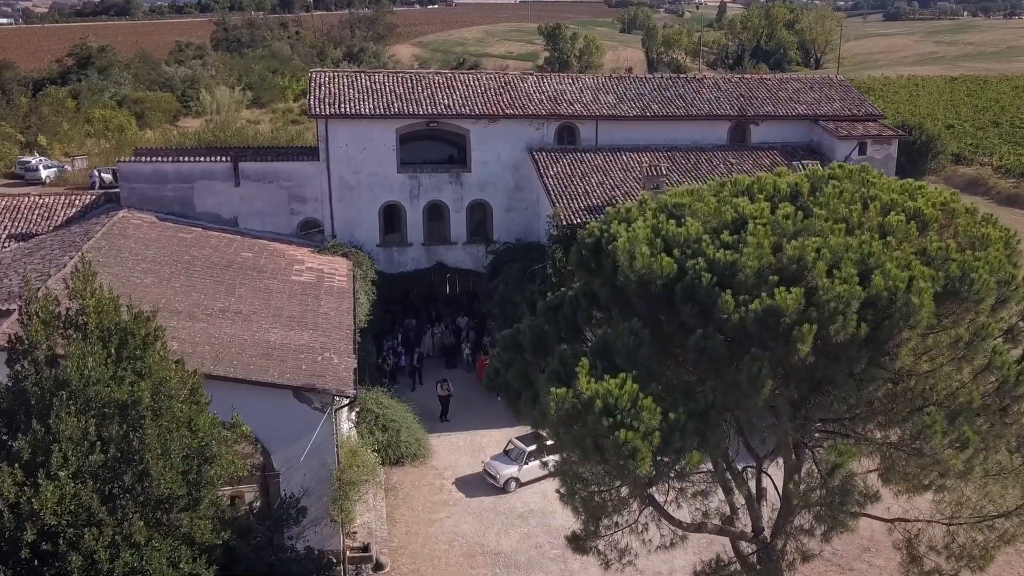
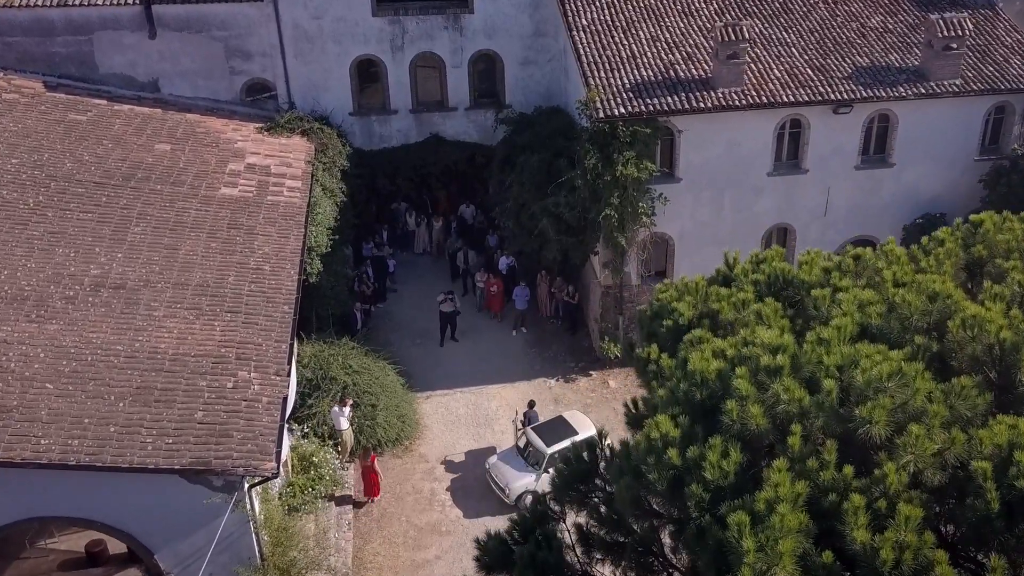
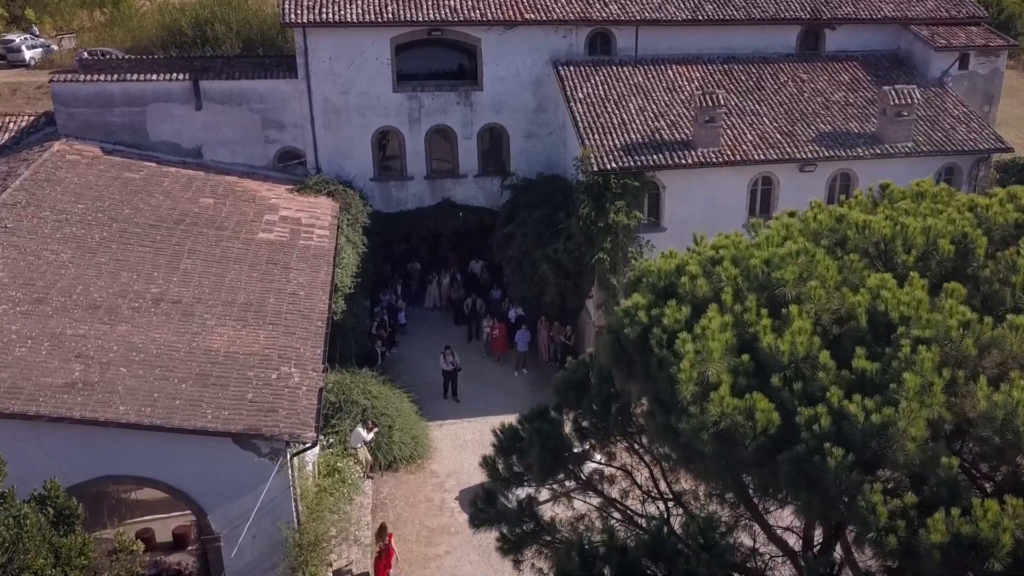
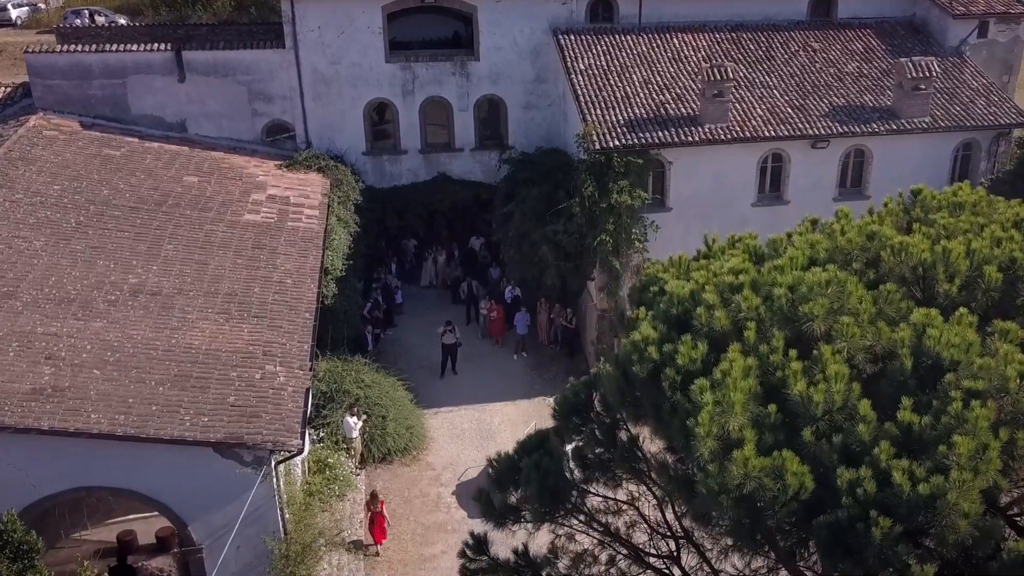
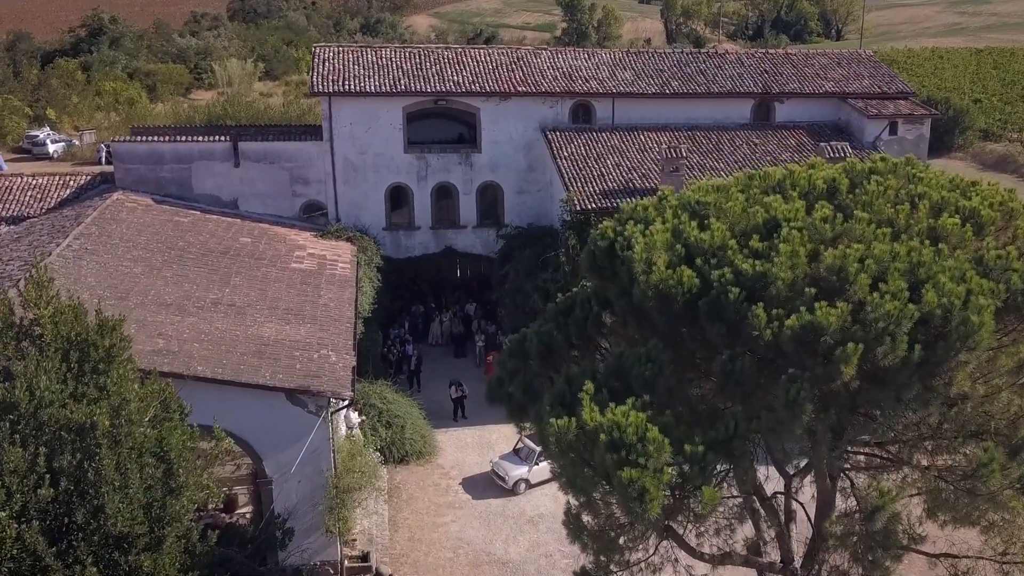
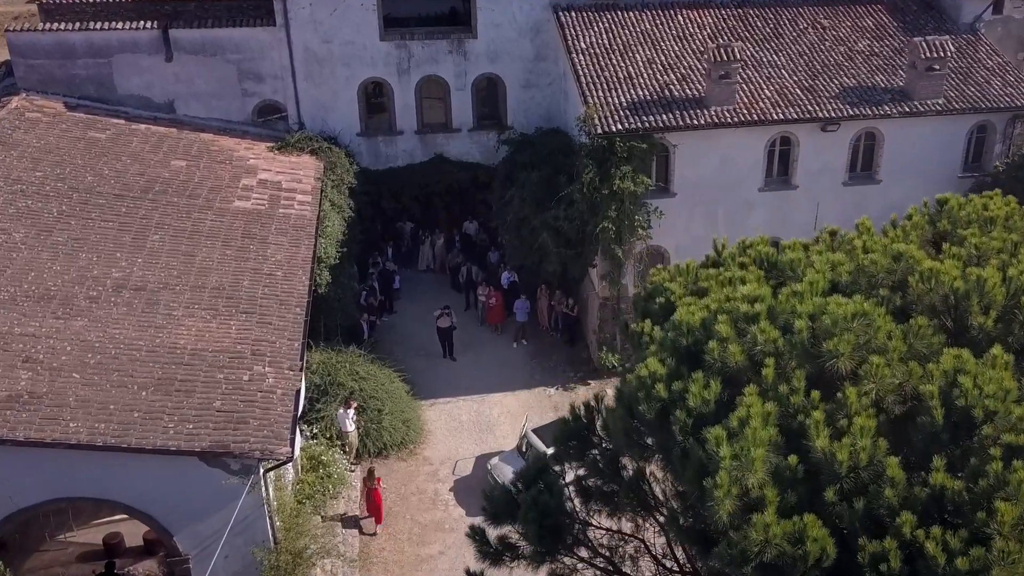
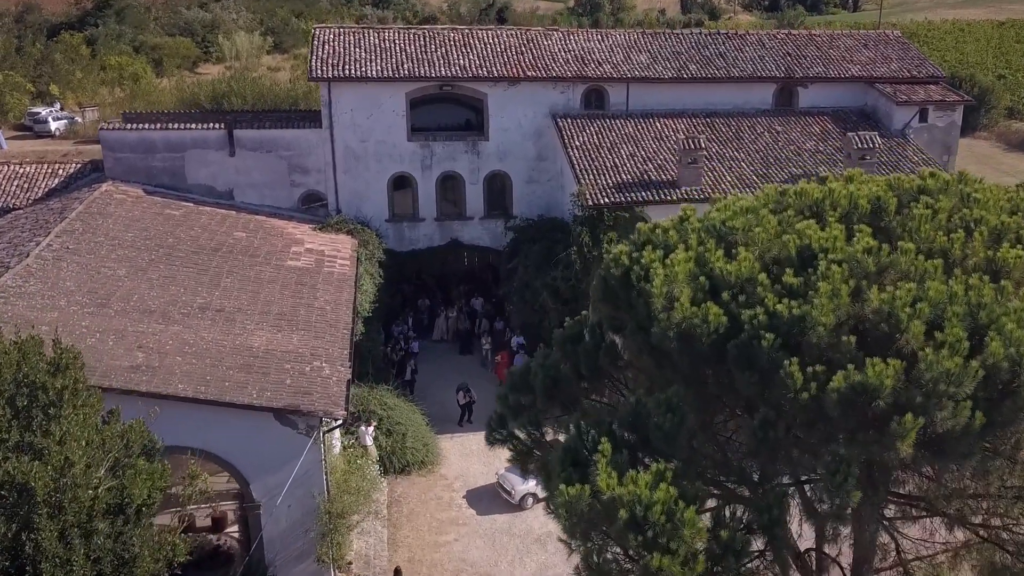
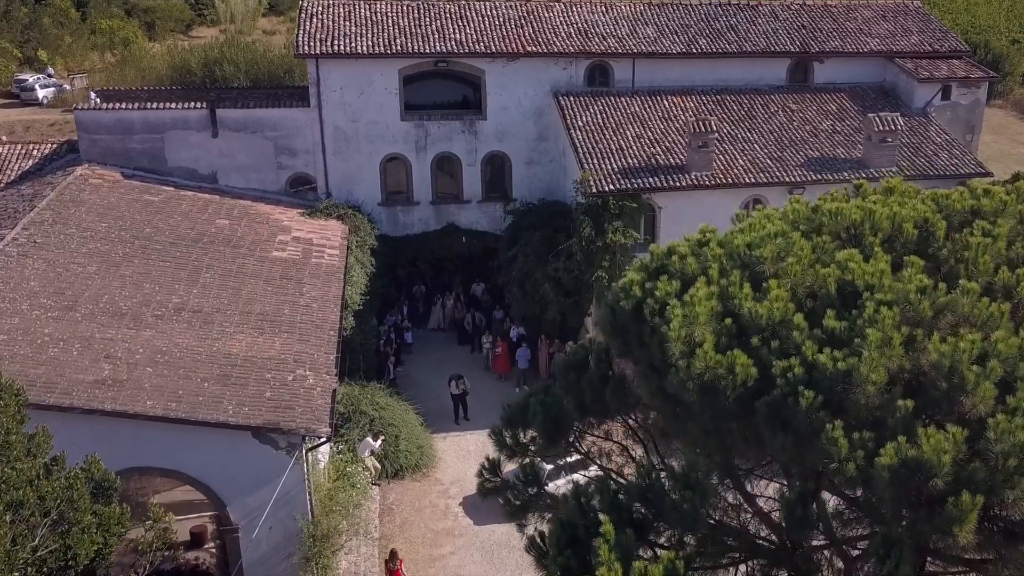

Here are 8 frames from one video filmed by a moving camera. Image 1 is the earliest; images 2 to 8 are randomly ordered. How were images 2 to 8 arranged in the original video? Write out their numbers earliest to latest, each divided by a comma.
5, 7, 8, 3, 4, 6, 2
